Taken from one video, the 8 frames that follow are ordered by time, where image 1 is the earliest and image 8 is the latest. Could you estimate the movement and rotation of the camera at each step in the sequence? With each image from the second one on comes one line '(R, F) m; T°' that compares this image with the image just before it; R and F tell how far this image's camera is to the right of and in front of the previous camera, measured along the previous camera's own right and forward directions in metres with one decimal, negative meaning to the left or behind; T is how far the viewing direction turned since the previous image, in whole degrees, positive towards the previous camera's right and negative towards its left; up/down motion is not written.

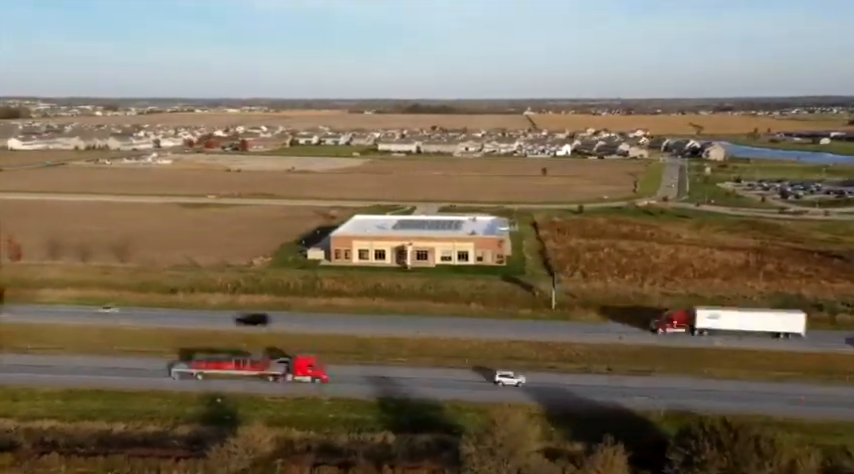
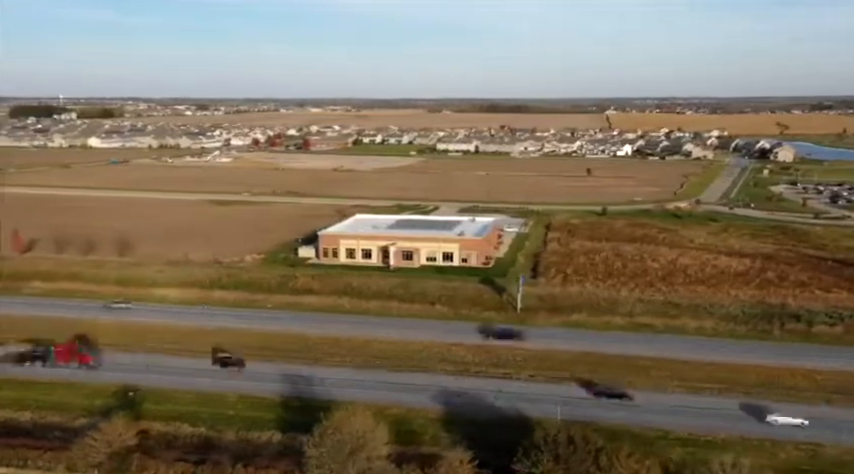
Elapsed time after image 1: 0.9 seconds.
(+2.9, +0.2) m; -6°
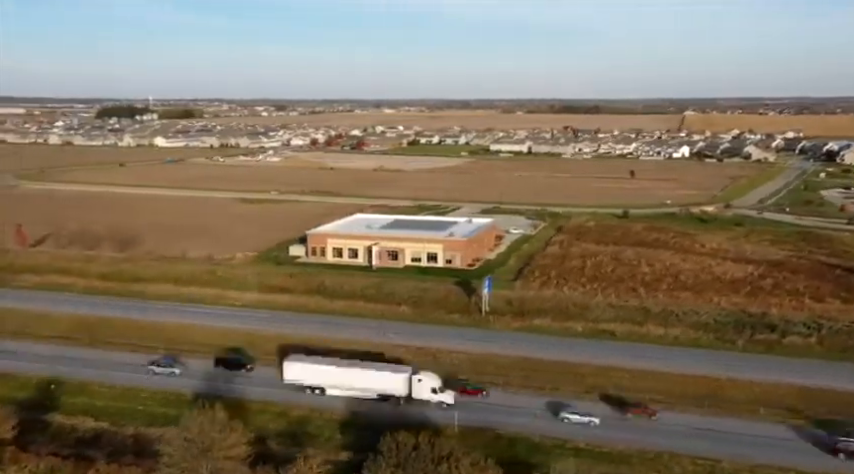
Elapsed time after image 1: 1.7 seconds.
(+2.7, +0.3) m; -5°
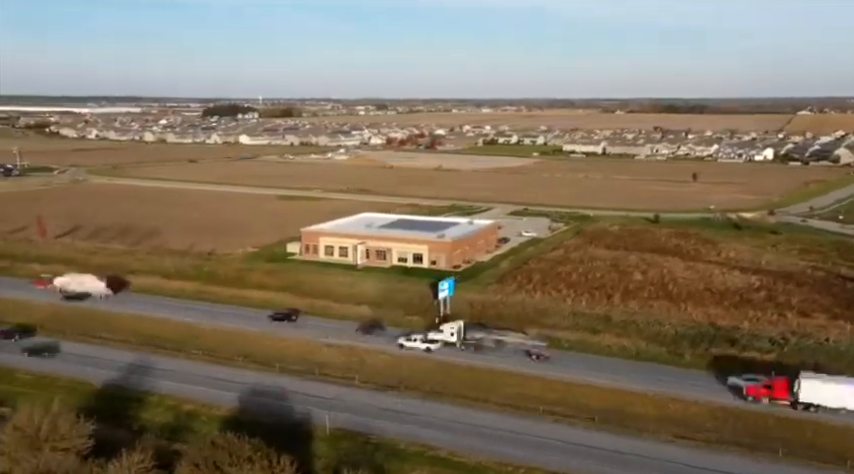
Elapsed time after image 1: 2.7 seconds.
(+3.3, +0.3) m; -7°
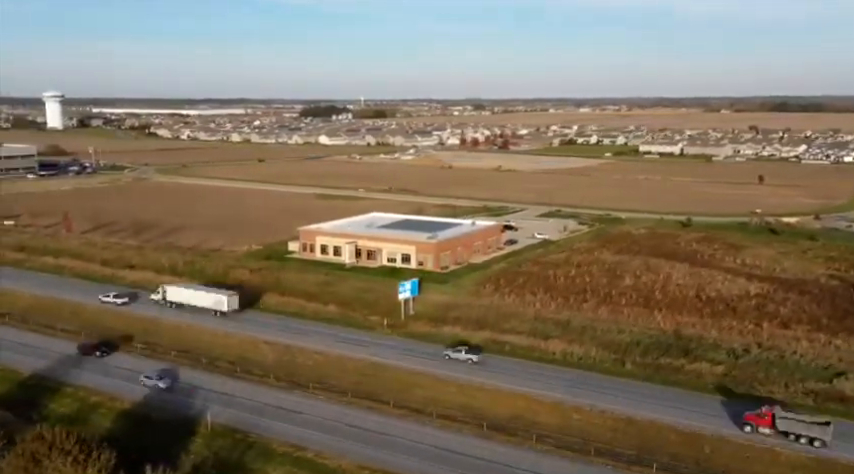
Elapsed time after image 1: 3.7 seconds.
(+3.2, +0.4) m; -7°
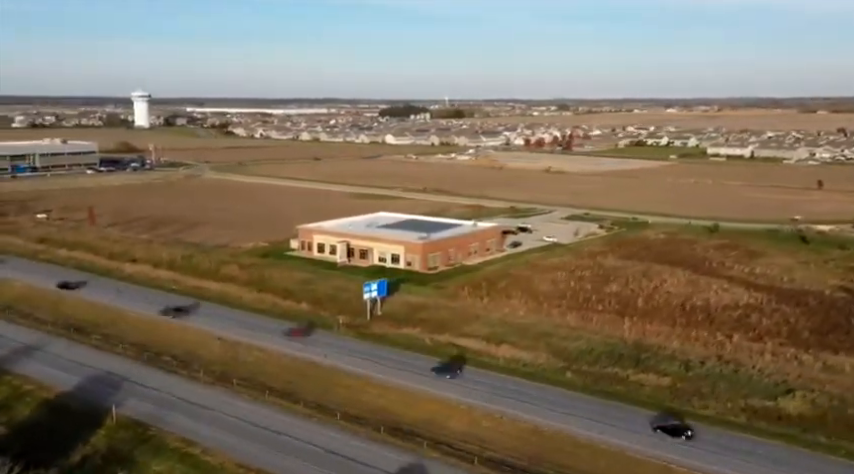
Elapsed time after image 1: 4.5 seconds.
(+2.7, +0.3) m; -6°
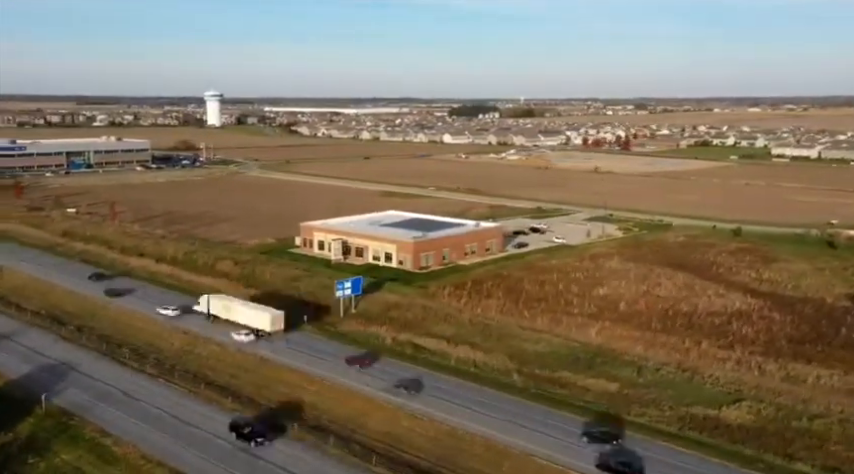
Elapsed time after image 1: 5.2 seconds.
(+2.4, +0.2) m; -5°
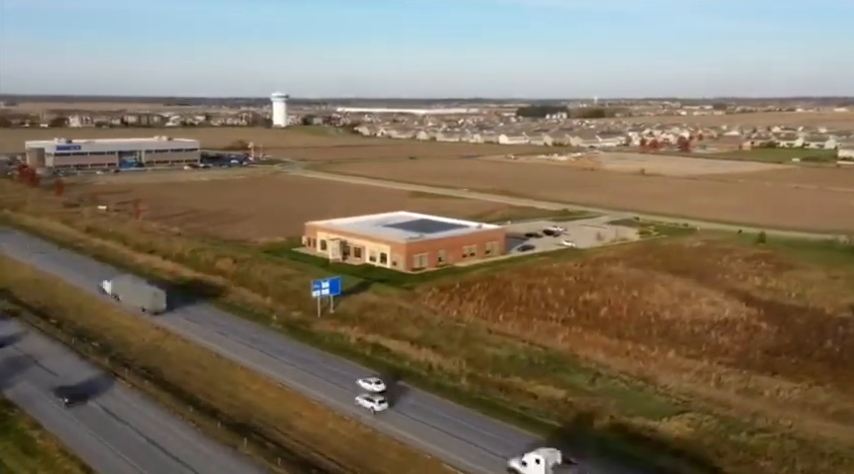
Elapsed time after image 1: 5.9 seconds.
(+2.2, +0.2) m; -5°
